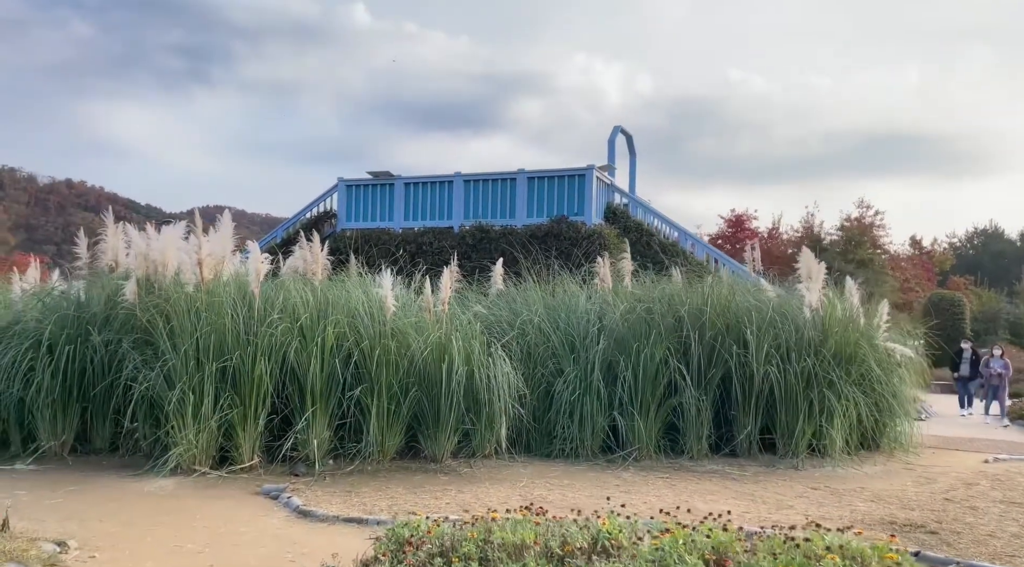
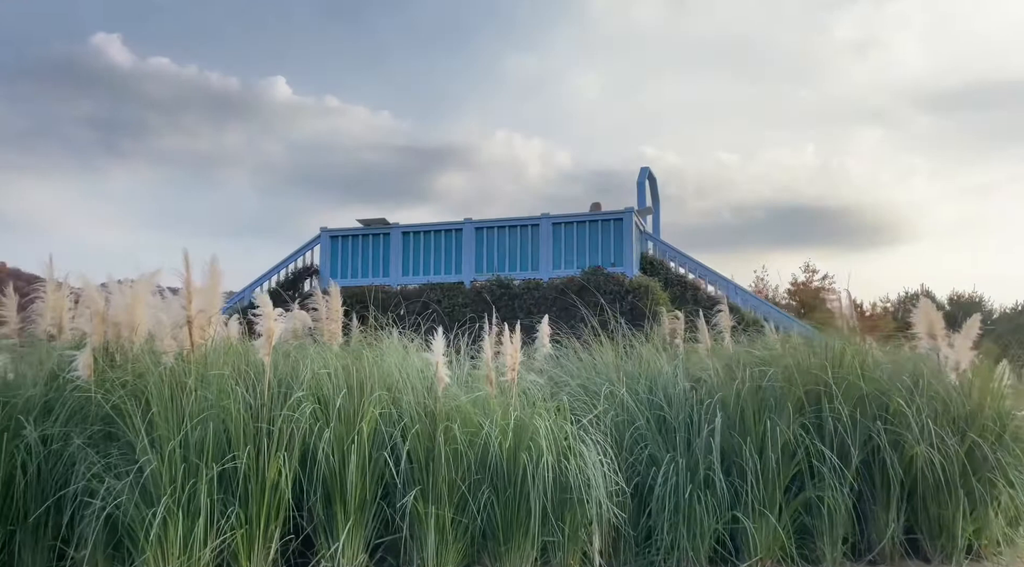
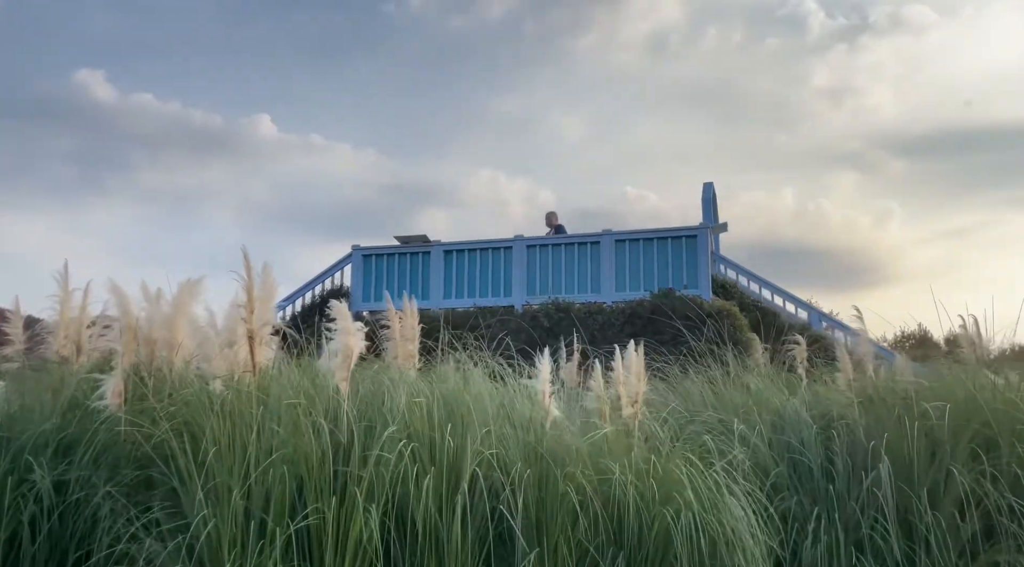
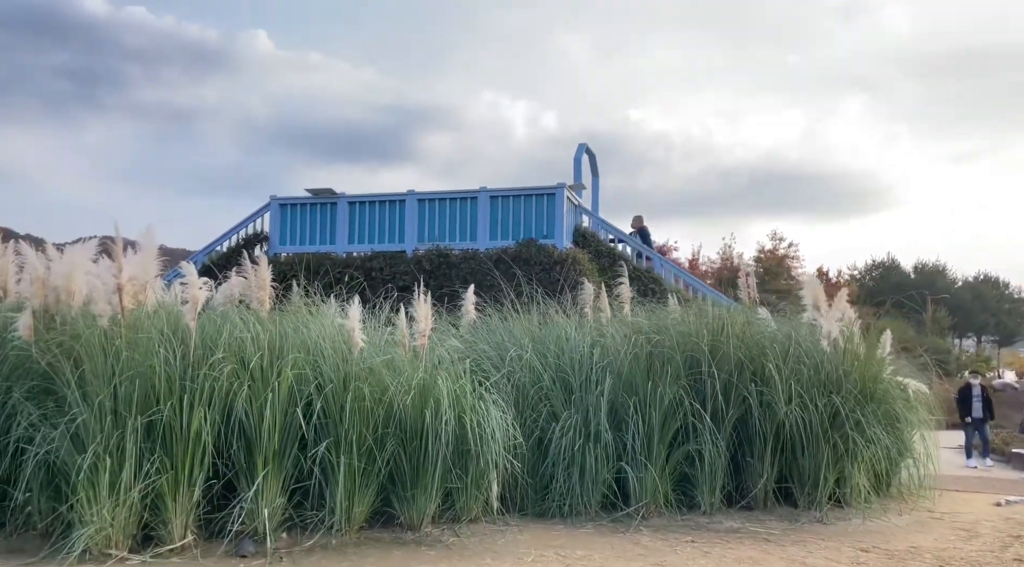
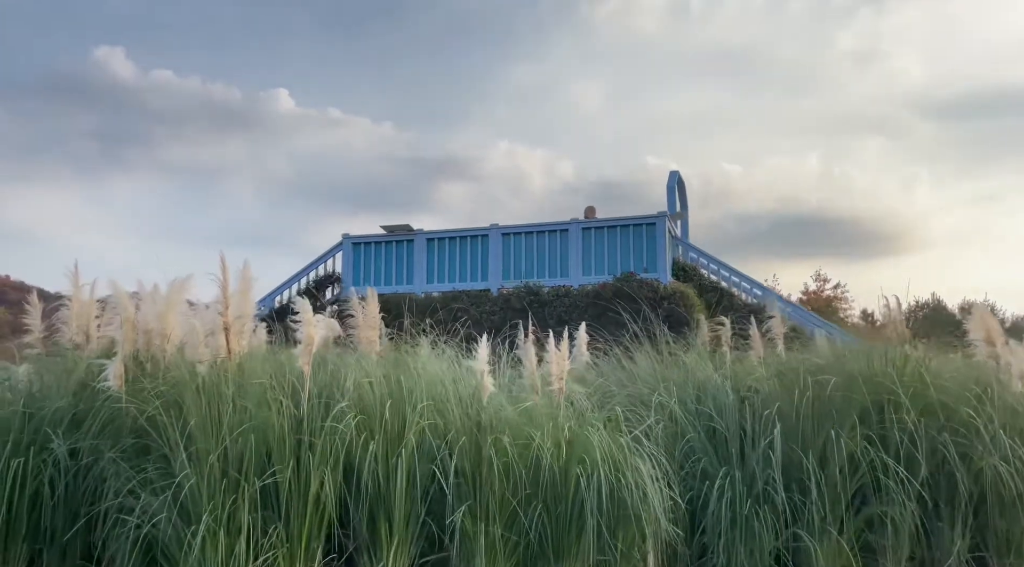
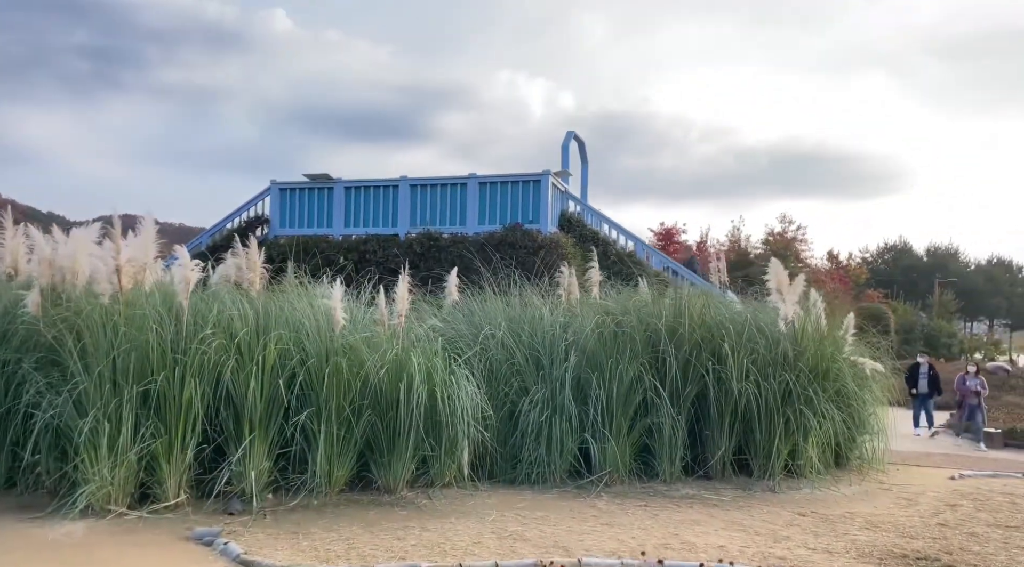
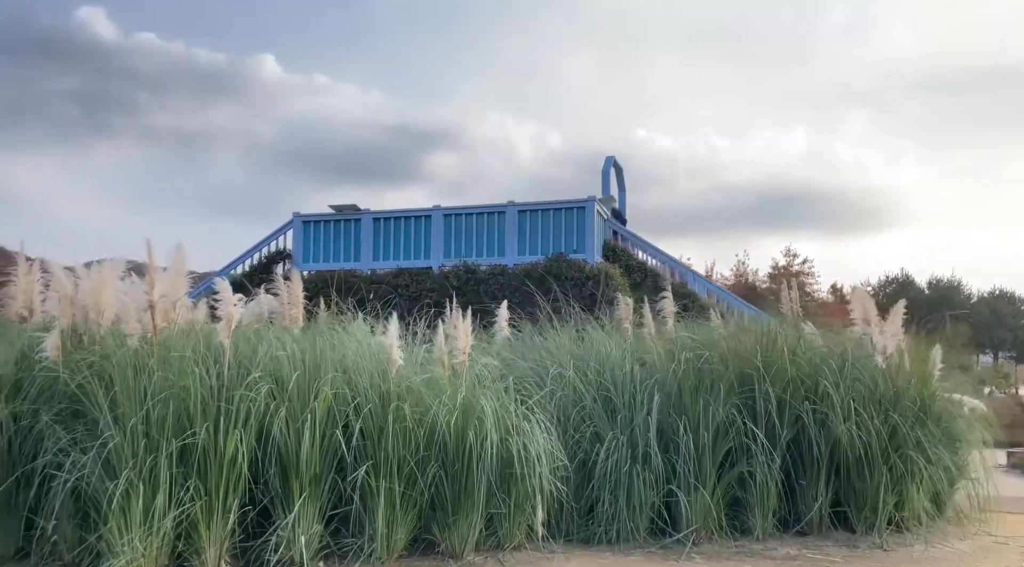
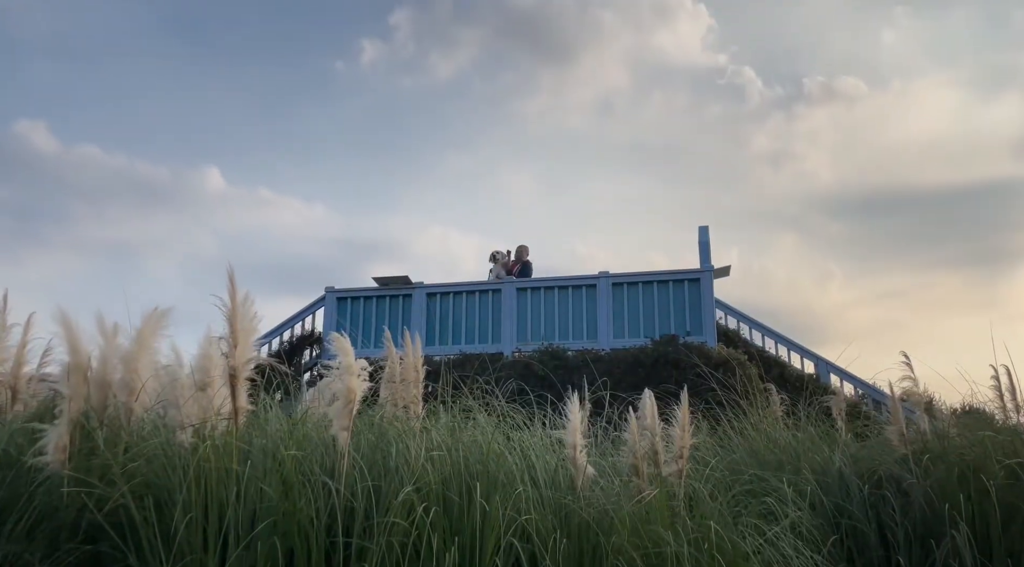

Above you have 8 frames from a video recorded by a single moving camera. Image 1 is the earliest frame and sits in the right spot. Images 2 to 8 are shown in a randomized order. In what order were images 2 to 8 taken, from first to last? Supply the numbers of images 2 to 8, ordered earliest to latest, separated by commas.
6, 4, 7, 2, 5, 3, 8
